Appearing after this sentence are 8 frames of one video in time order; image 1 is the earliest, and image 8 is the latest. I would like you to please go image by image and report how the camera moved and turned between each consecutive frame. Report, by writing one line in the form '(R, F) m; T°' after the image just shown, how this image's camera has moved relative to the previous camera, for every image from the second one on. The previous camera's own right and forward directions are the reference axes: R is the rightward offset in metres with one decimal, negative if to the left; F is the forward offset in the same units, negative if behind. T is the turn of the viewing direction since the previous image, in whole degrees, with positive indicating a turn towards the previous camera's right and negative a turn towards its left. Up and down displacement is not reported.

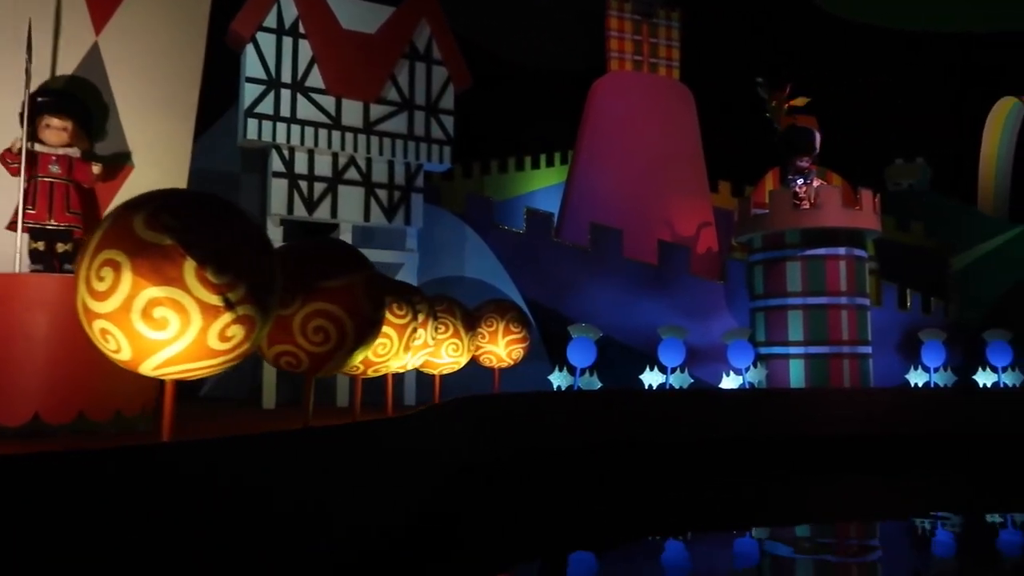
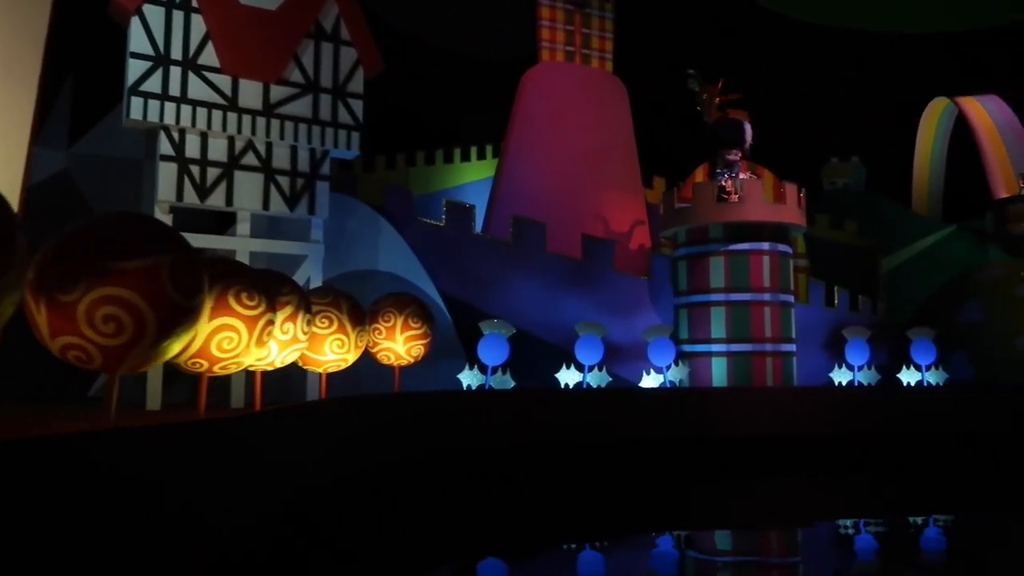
(+0.4, +0.3) m; +3°
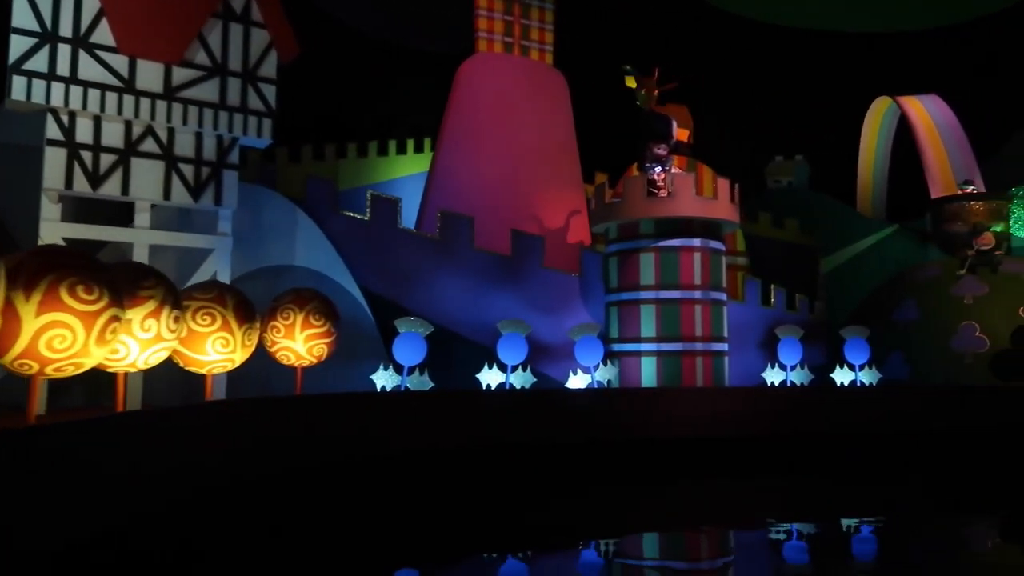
(+0.3, +0.3) m; +3°
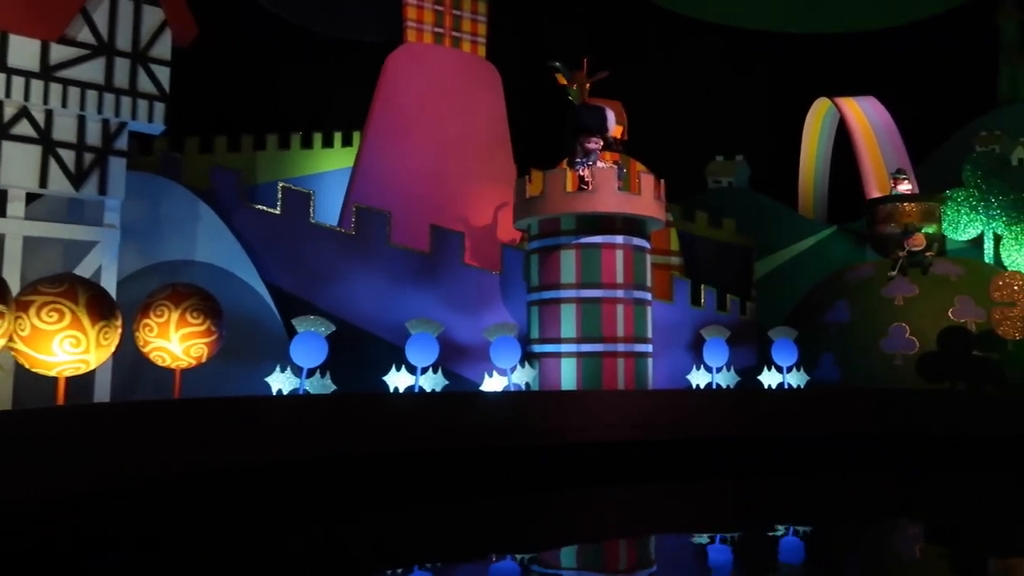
(+0.4, +0.3) m; +3°
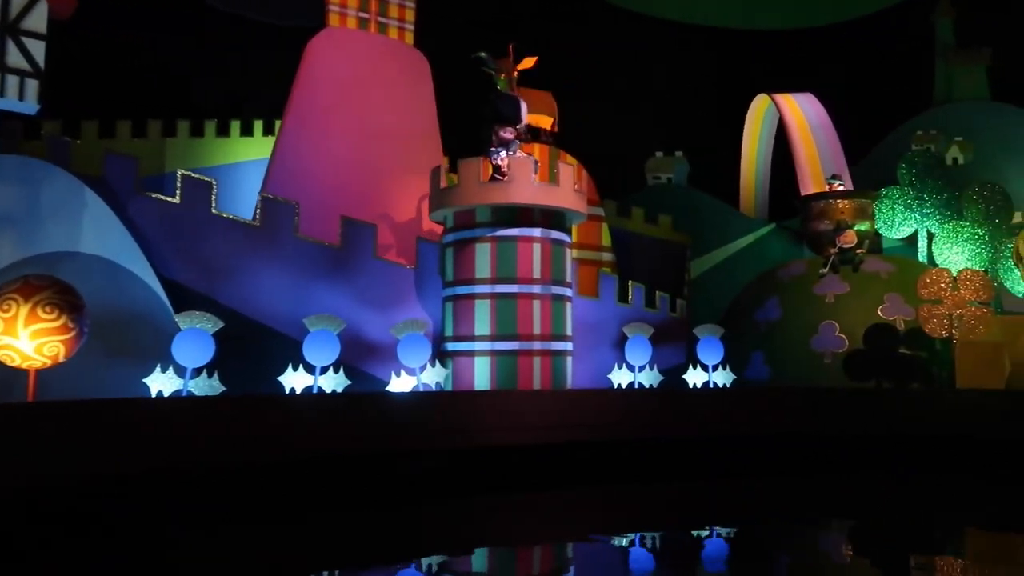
(+0.4, +0.3) m; +3°
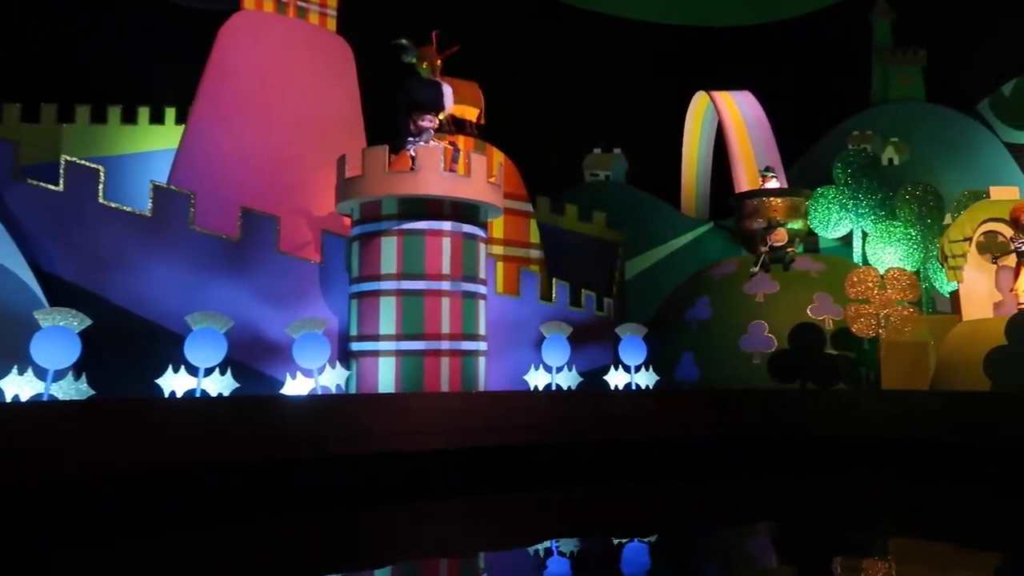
(+0.4, +0.3) m; +3°
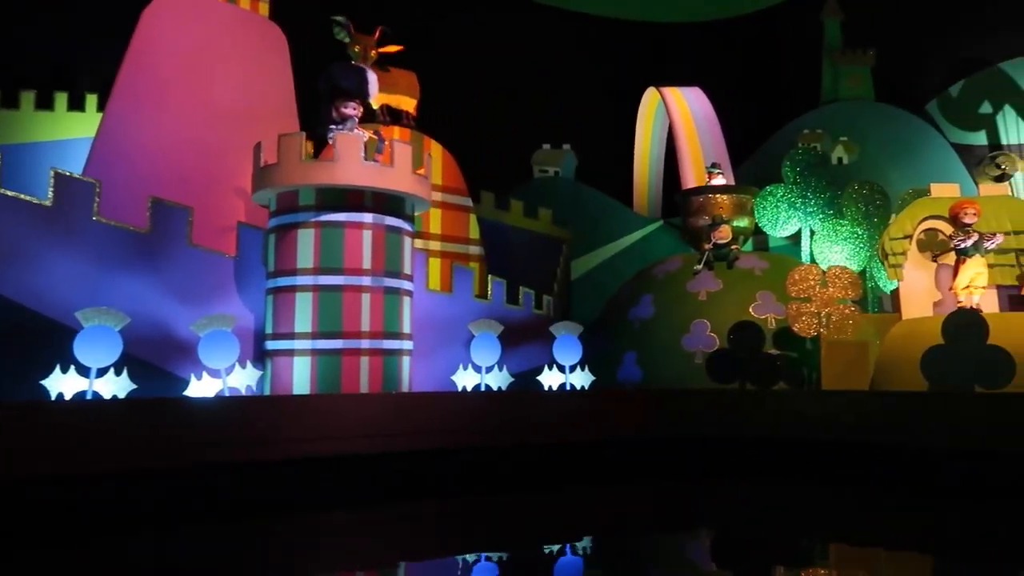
(+0.3, +0.3) m; +2°
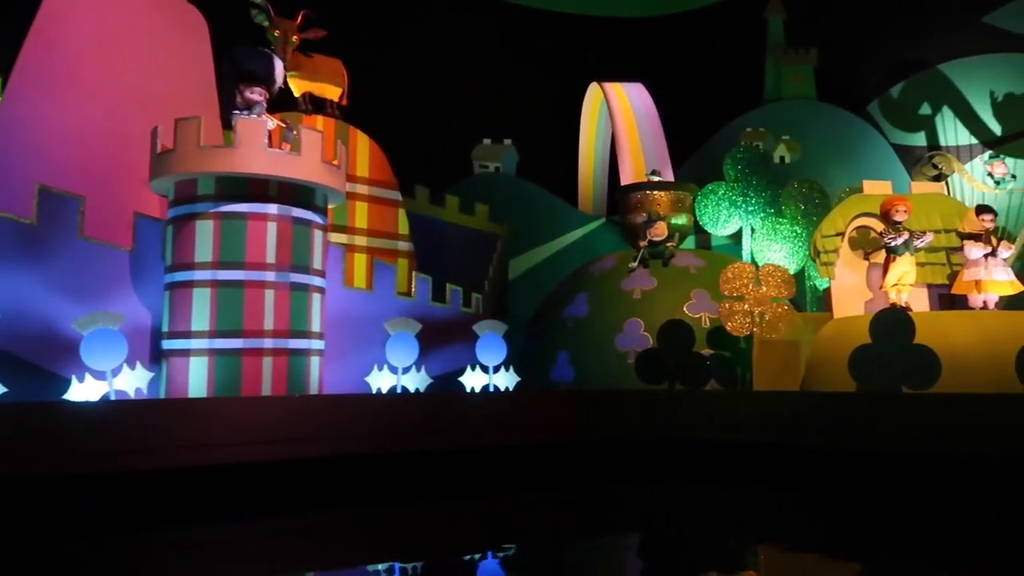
(+0.3, +0.3) m; +3°
